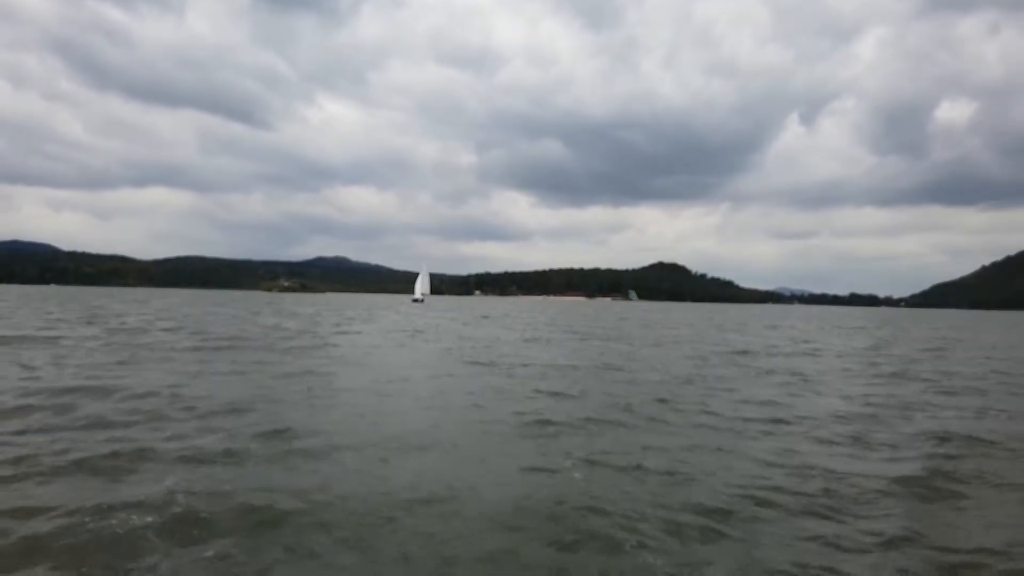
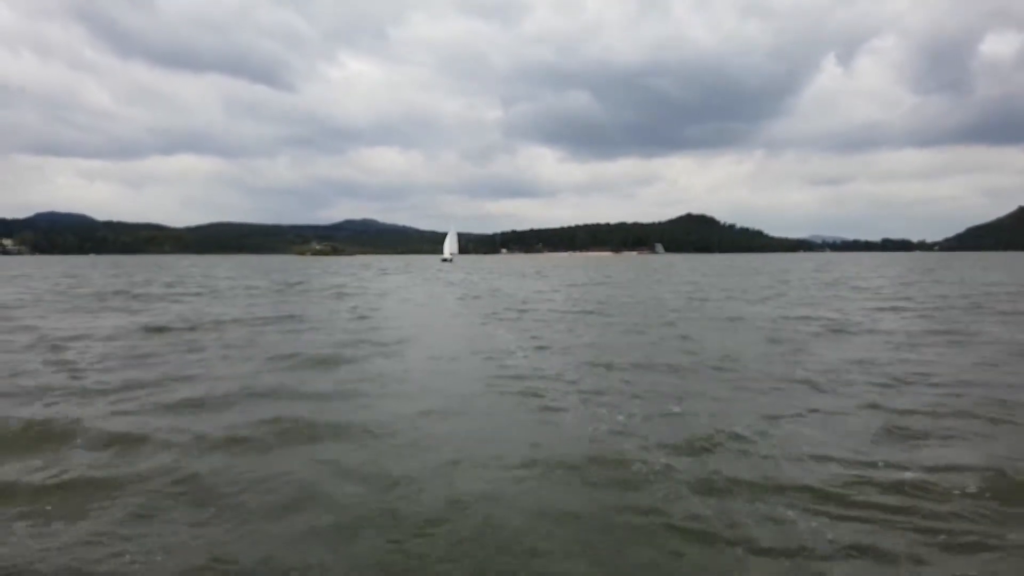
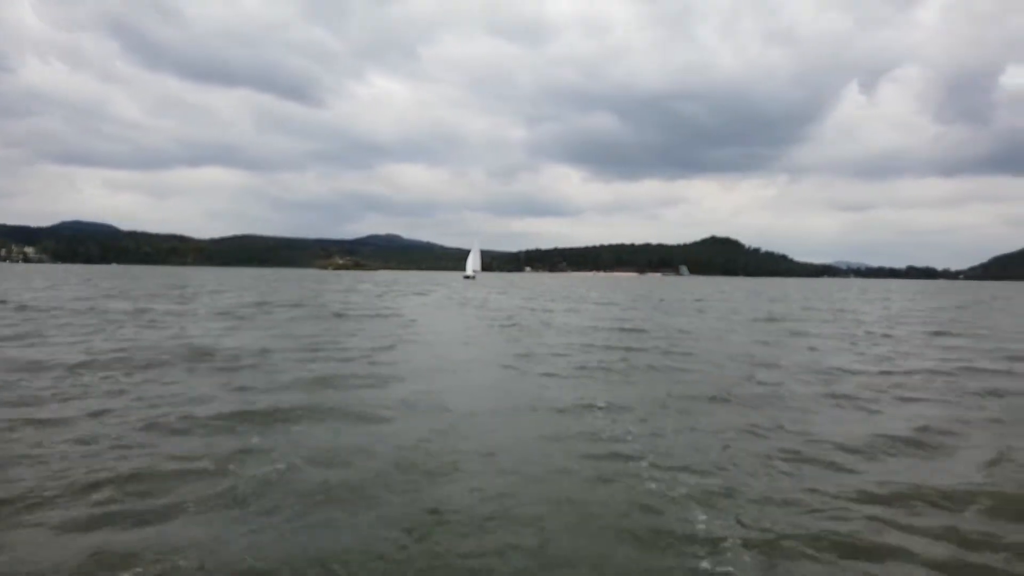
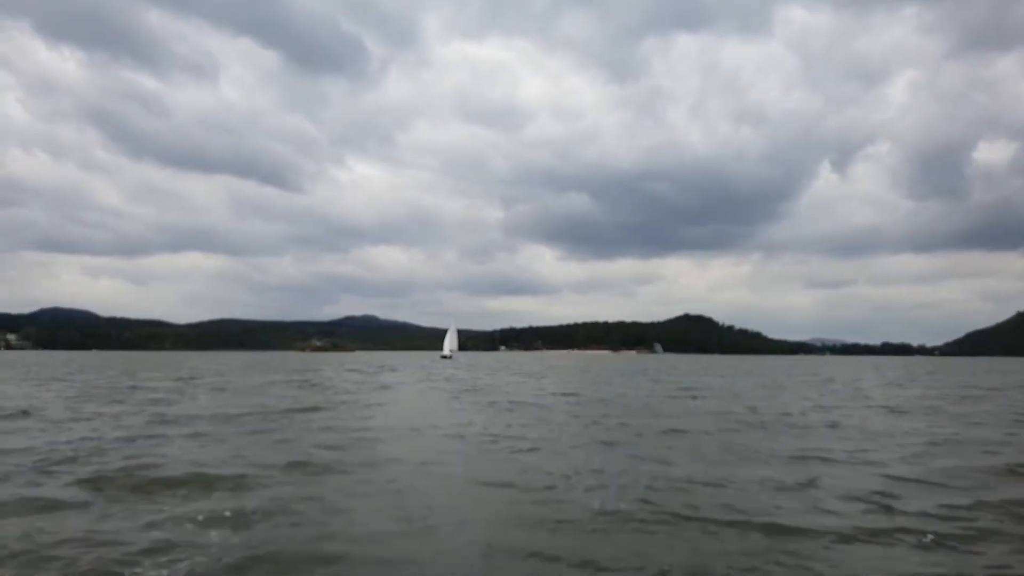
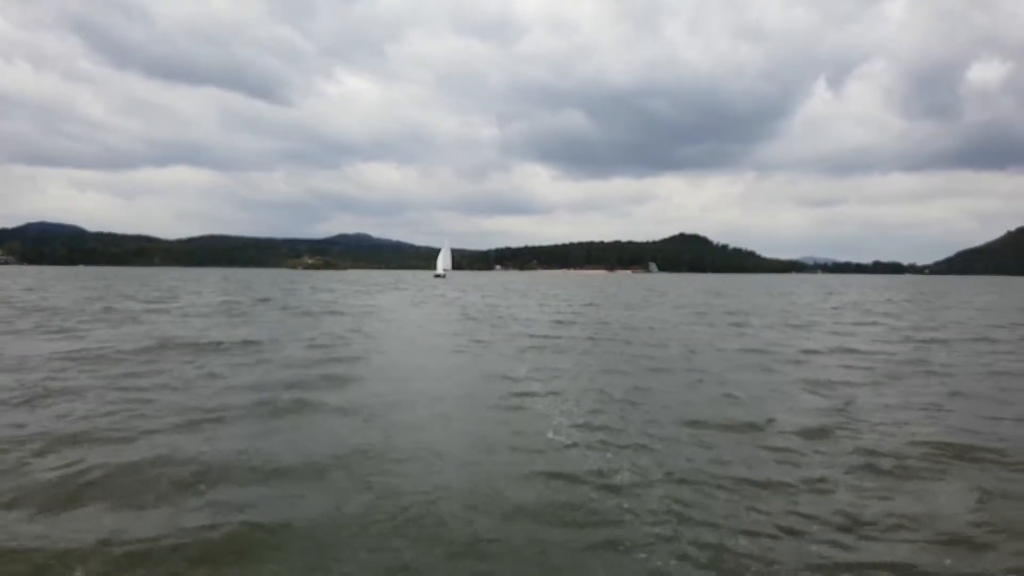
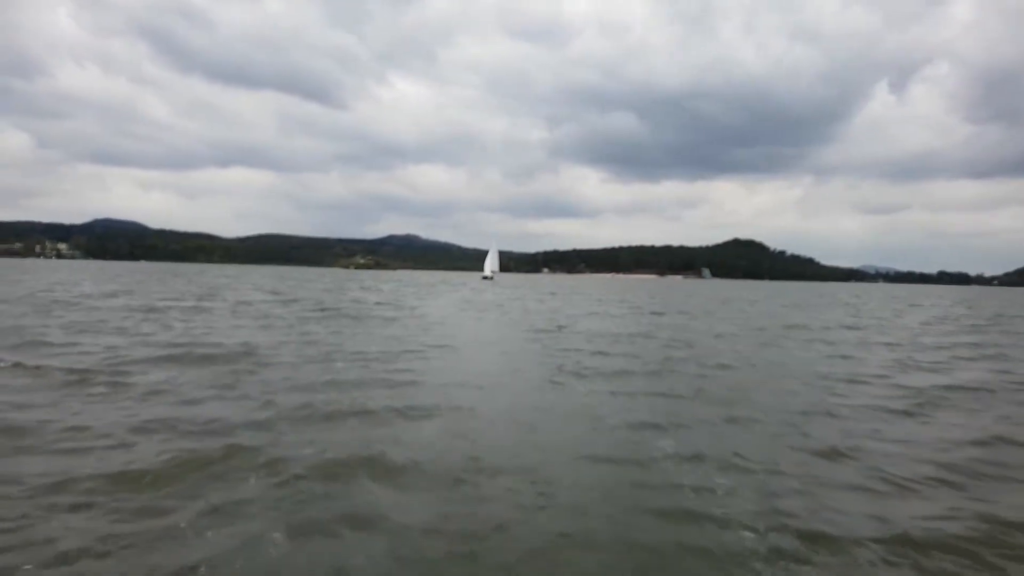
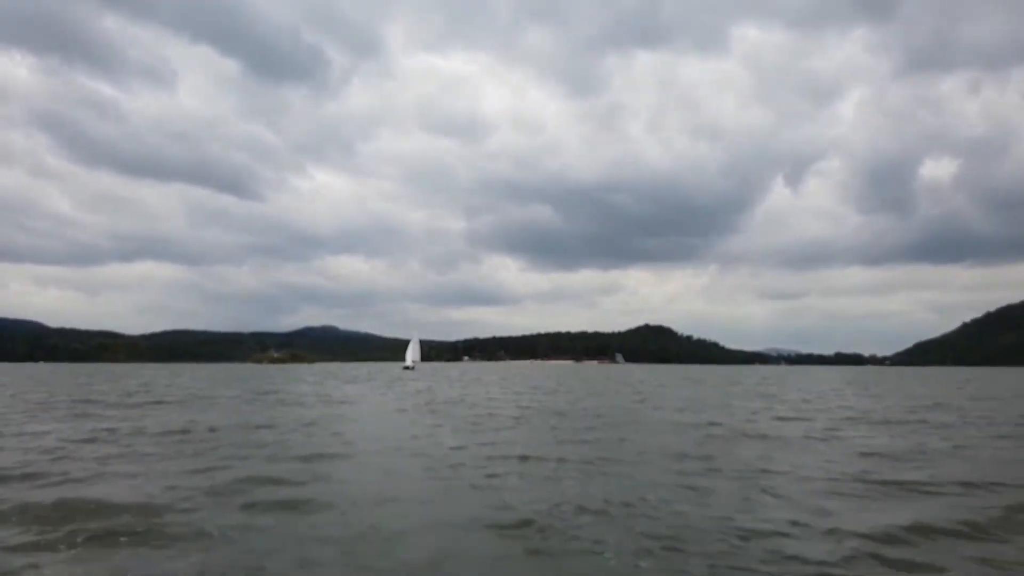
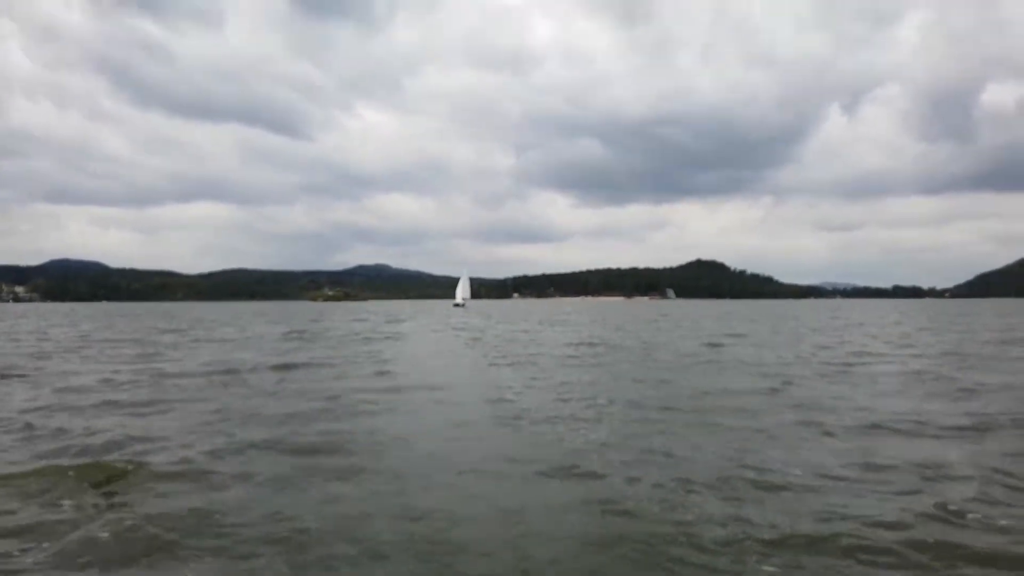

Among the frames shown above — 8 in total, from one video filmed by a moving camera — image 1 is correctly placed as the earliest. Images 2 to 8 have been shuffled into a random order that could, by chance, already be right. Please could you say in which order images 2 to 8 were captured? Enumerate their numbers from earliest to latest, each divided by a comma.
6, 3, 5, 2, 8, 7, 4
